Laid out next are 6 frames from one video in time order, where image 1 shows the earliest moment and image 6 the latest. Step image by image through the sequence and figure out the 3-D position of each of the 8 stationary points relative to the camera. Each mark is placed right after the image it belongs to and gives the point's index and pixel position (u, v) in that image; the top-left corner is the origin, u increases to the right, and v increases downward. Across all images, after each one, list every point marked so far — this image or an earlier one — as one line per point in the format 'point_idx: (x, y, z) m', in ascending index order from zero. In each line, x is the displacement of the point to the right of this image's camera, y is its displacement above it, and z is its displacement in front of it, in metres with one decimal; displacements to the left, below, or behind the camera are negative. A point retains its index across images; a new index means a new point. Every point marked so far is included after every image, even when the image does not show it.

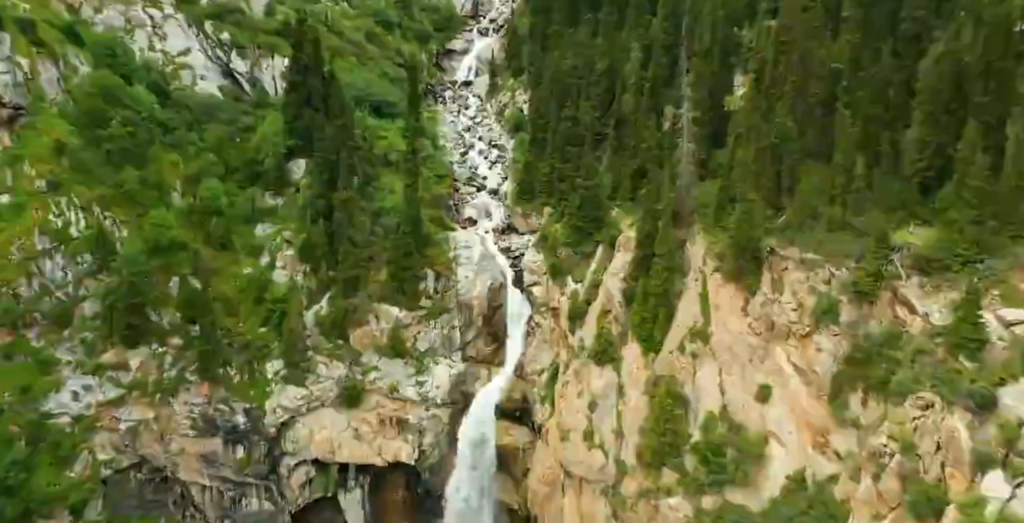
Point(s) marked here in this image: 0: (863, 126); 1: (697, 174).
0: (+6.7, +2.3, +13.1) m
1: (+4.4, +1.9, +16.6) m
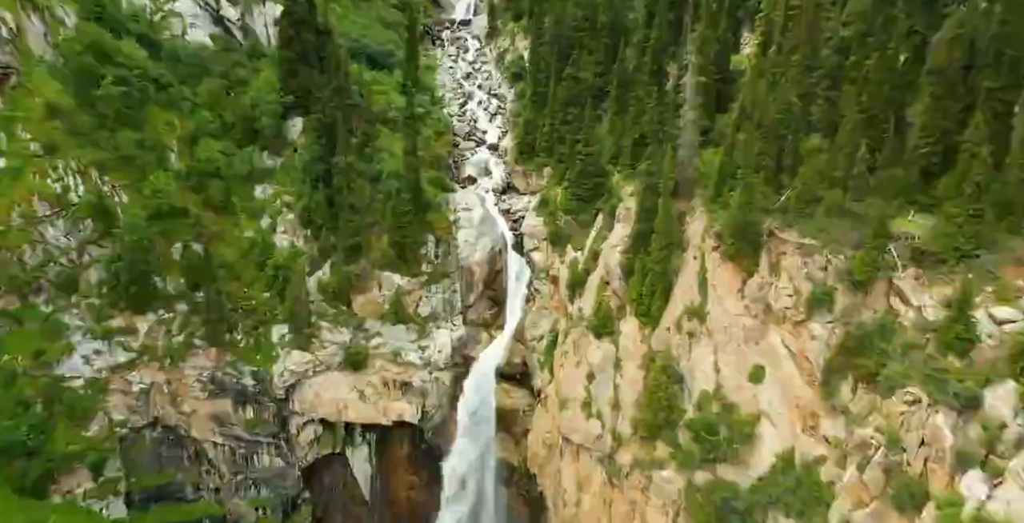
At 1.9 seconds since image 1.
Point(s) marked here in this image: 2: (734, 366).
0: (+6.2, +2.7, +11.6) m
1: (+4.2, +2.7, +15.3) m
2: (+4.1, -2.0, +12.4) m
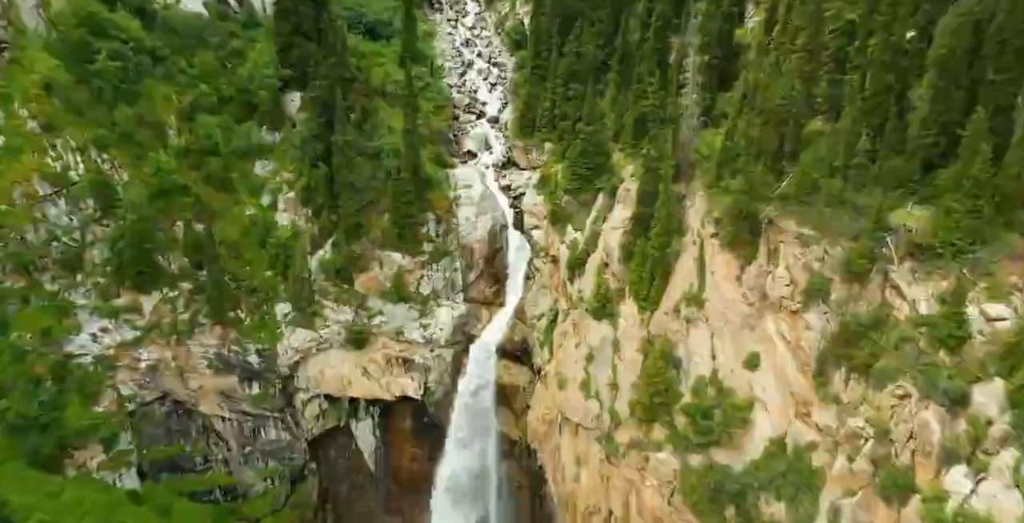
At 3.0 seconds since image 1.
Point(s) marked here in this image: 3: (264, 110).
0: (+6.1, +2.9, +11.5) m
1: (+4.2, +3.1, +15.2) m
2: (+4.1, -1.7, +12.7) m
3: (-7.4, +4.5, +20.0) m
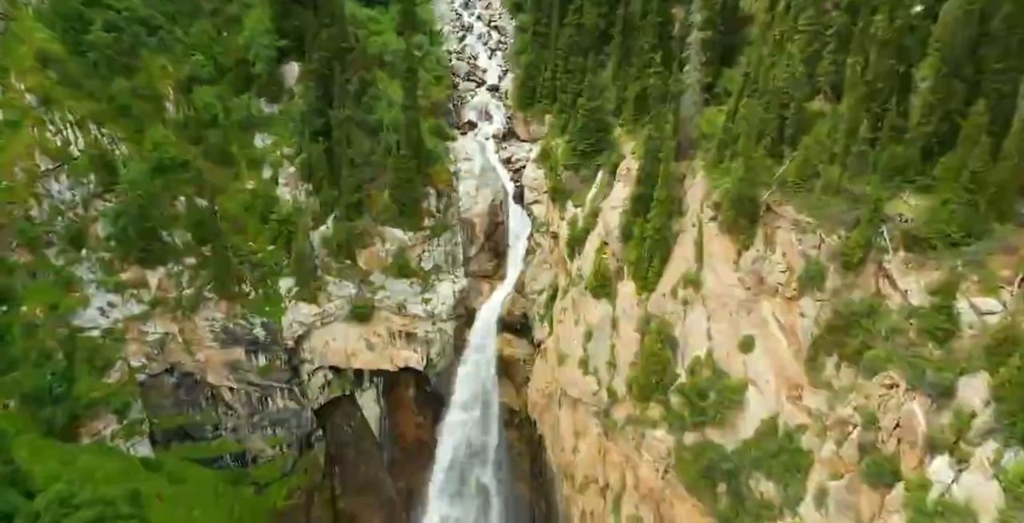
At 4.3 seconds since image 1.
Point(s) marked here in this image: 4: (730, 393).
0: (+6.1, +3.1, +11.4) m
1: (+4.2, +3.6, +15.1) m
2: (+4.1, -1.4, +12.9) m
3: (-7.4, +5.3, +19.8) m
4: (+4.1, -2.4, +12.6) m
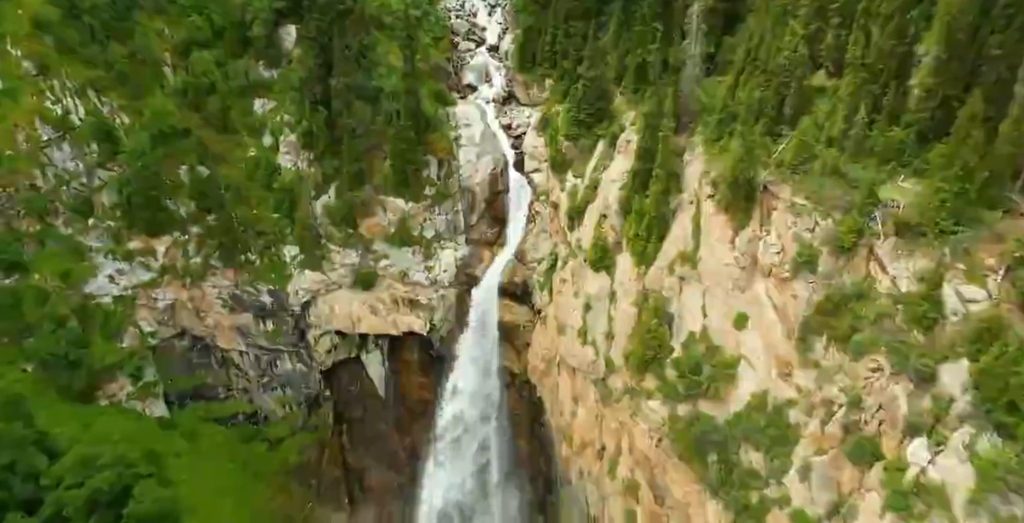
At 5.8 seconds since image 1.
0: (+6.1, +3.4, +11.4) m
1: (+4.2, +4.2, +15.0) m
2: (+4.1, -1.0, +13.3) m
3: (-7.4, +6.3, +19.6) m
4: (+4.1, -2.0, +13.1) m
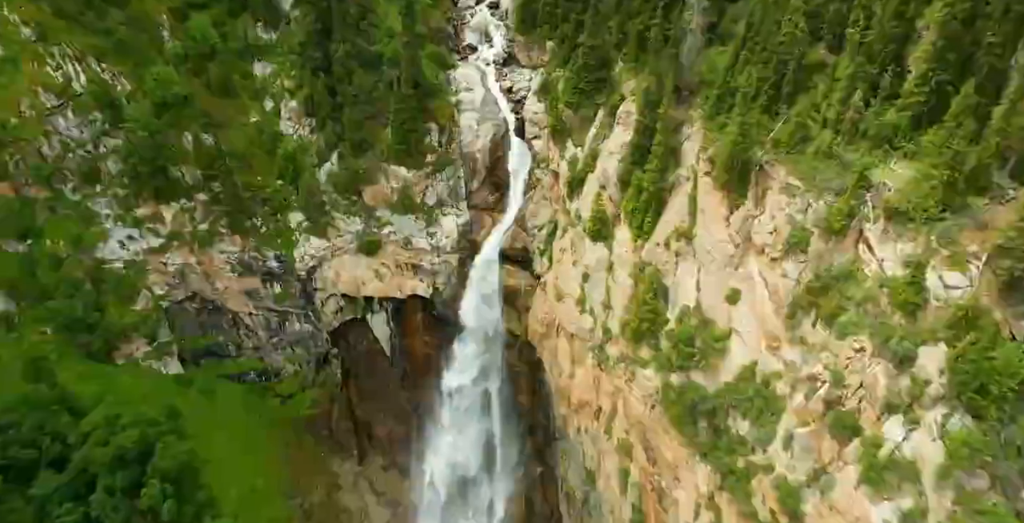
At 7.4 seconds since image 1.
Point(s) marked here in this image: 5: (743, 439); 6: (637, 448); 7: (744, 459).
0: (+6.1, +3.7, +11.4) m
1: (+4.3, +4.8, +15.0) m
2: (+4.1, -0.5, +13.7) m
3: (-7.3, +7.4, +19.4) m
4: (+4.1, -1.5, +13.6) m
5: (+4.3, -3.3, +12.6) m
6: (+2.9, -4.3, +15.4) m
7: (+4.3, -3.7, +12.5) m
